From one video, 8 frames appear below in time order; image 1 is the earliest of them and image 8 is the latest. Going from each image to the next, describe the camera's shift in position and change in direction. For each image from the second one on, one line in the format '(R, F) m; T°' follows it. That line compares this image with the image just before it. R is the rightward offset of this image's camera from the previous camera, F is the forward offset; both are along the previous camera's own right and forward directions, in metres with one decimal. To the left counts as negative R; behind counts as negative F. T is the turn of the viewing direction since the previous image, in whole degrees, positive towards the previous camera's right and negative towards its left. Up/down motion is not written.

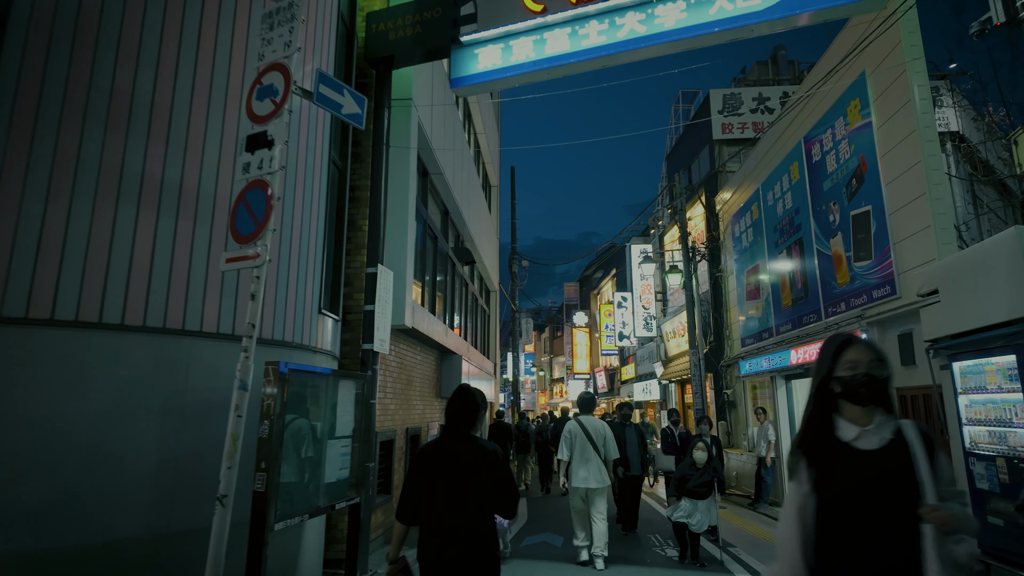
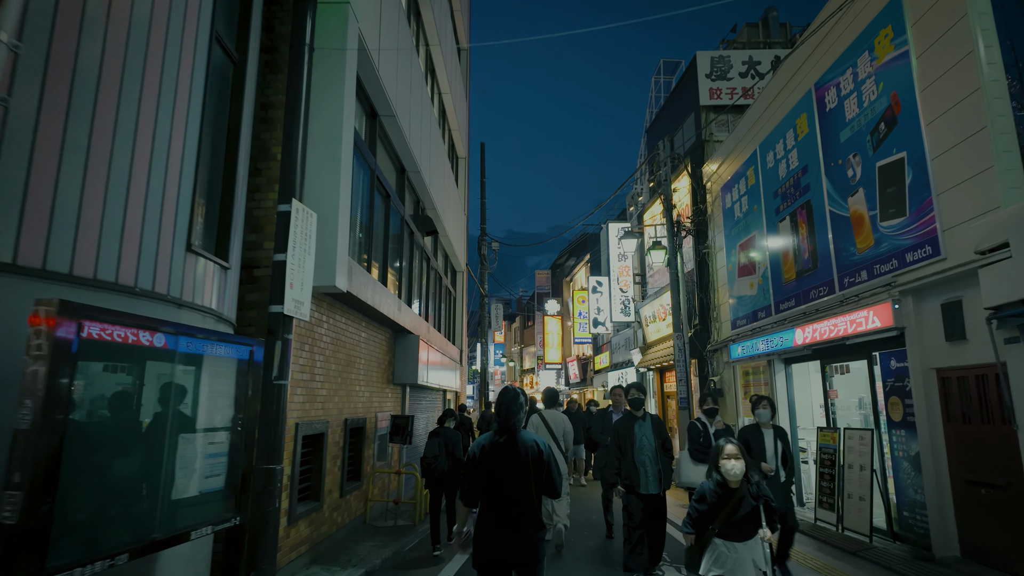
(+0.1, +1.5) m; +3°
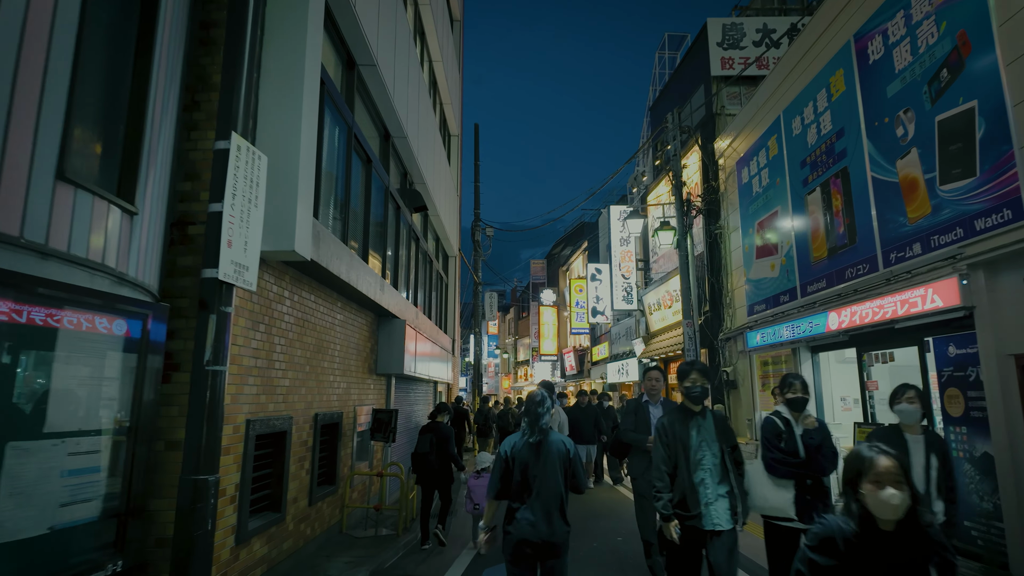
(-0.1, +1.1) m; +1°
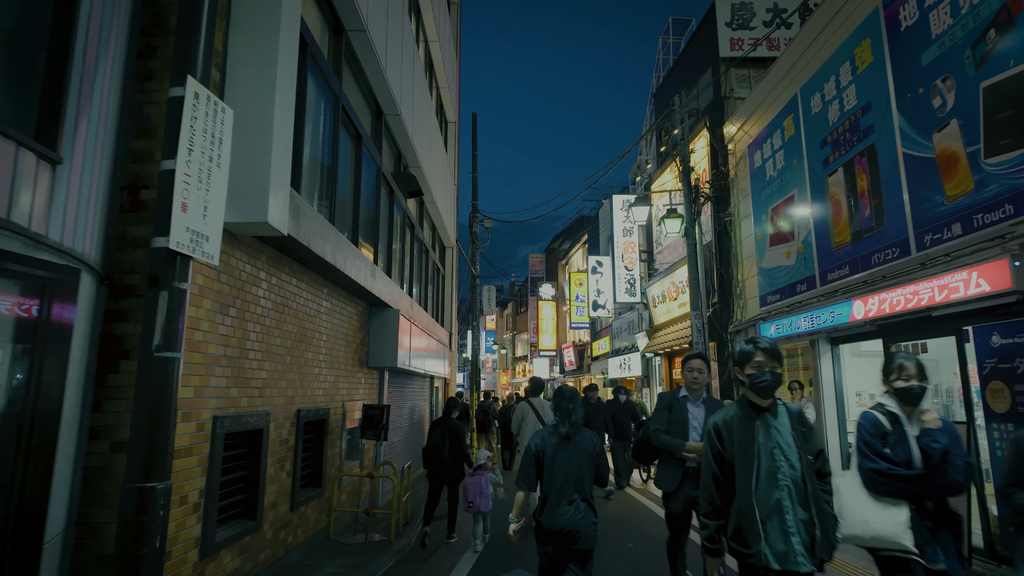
(-0.1, +0.6) m; 0°
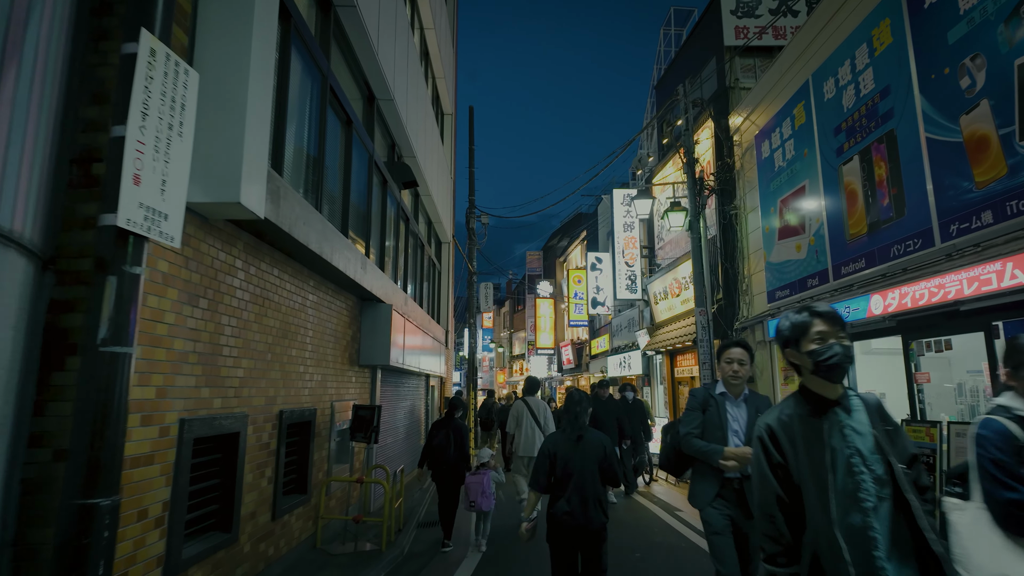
(0.0, +0.4) m; 0°
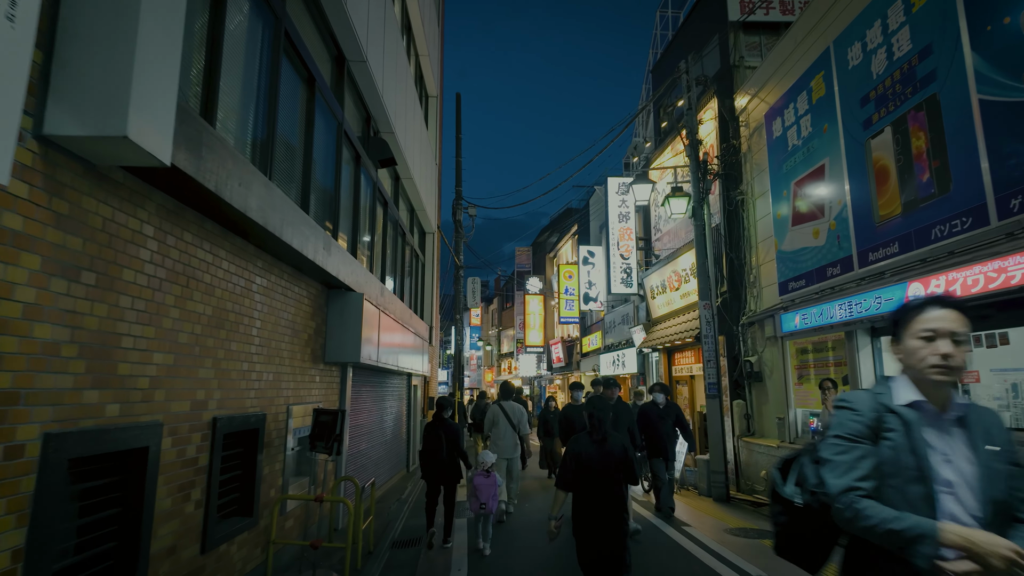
(0.0, +0.9) m; +1°
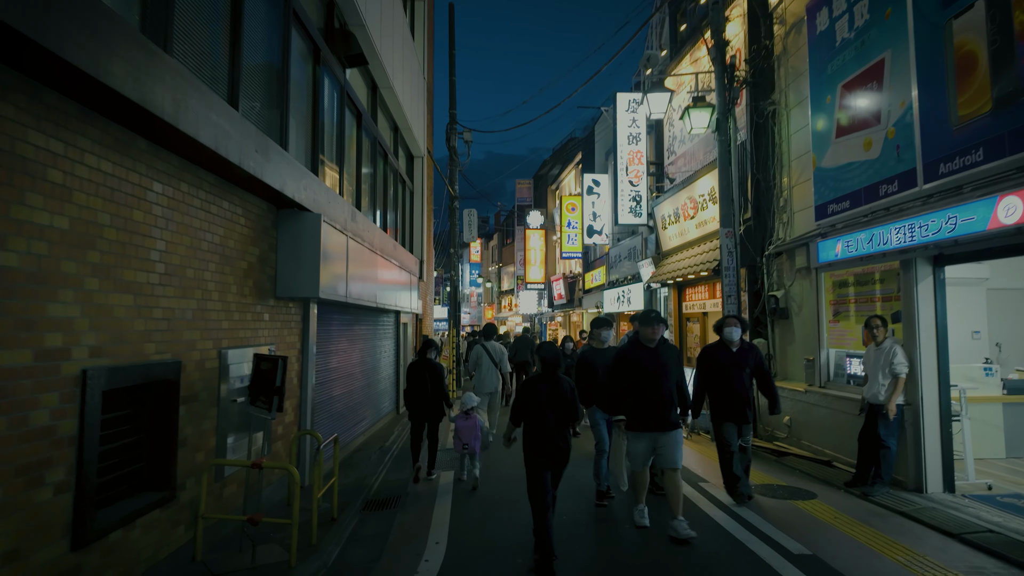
(+0.1, +1.2) m; 0°
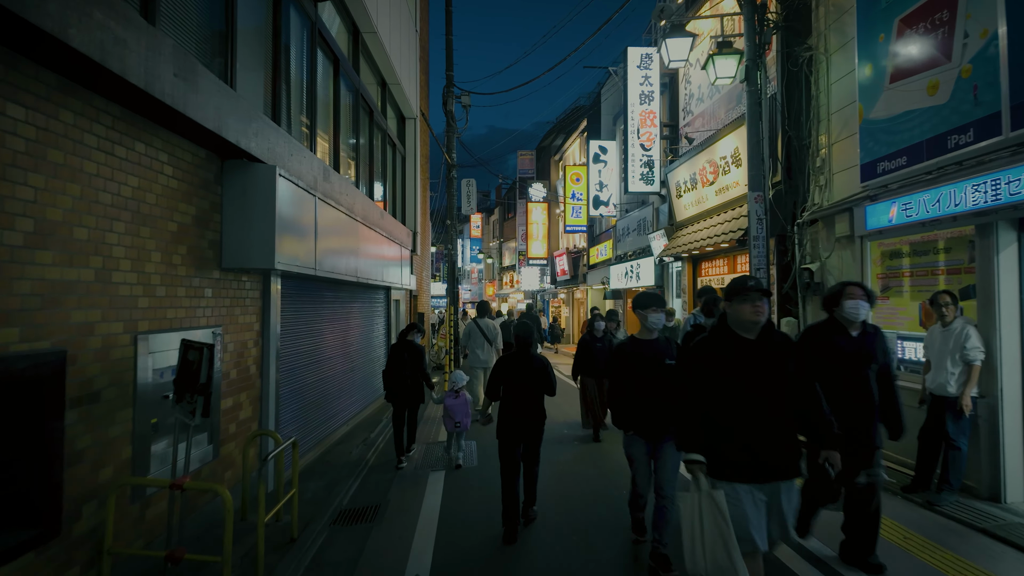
(0.0, +1.0) m; 0°
